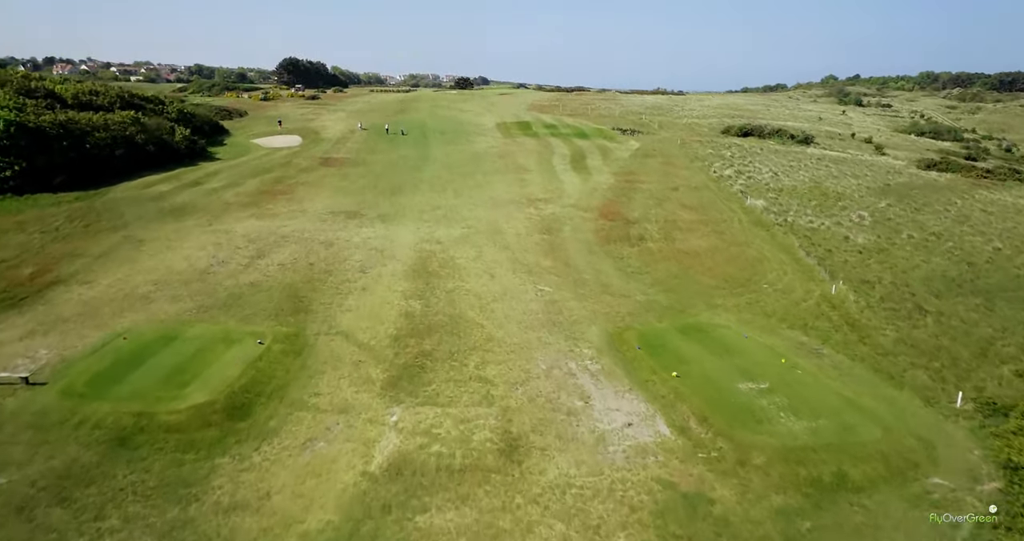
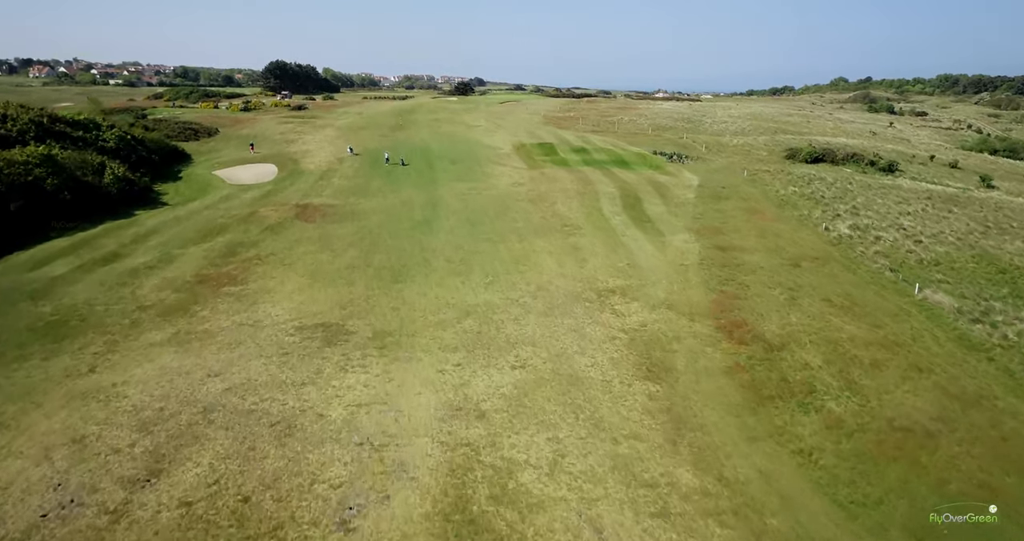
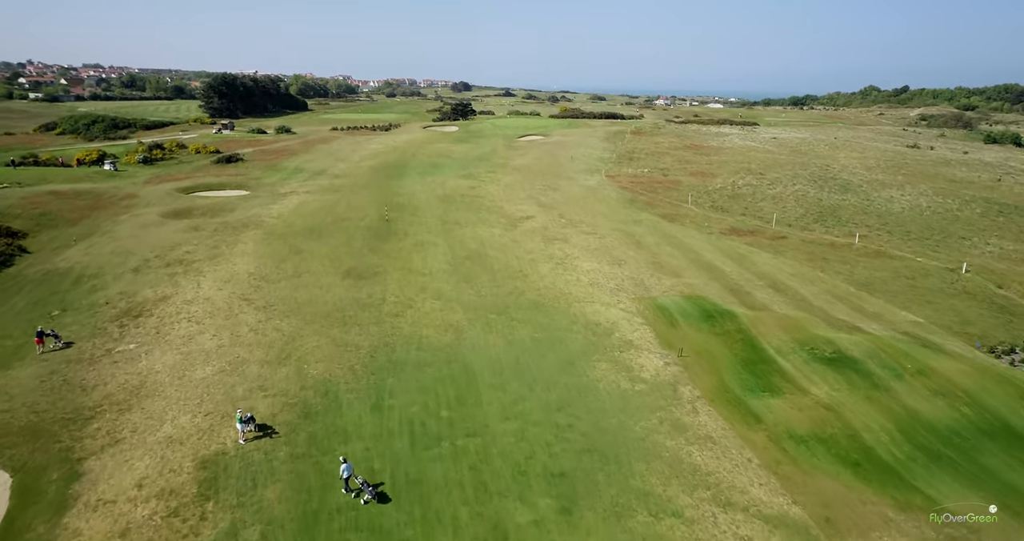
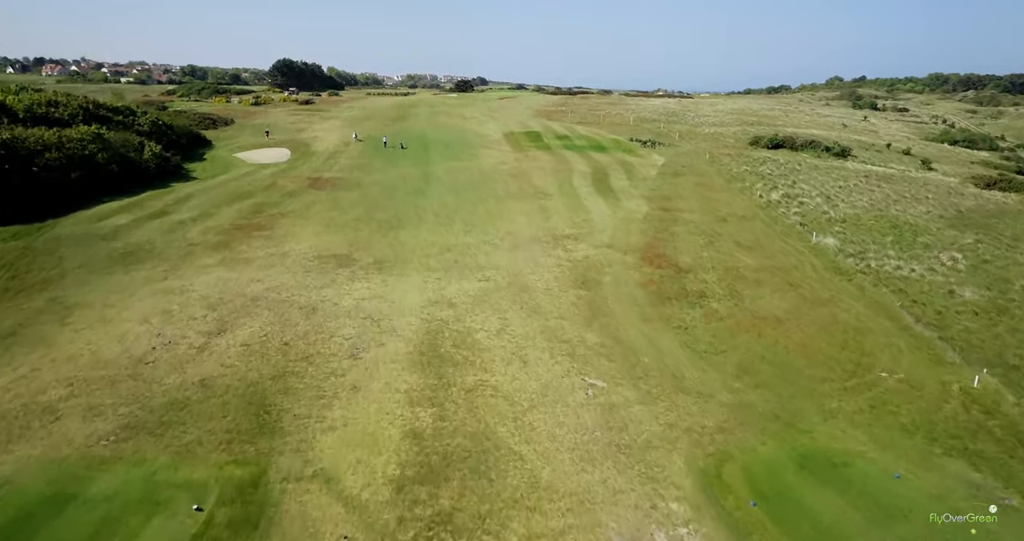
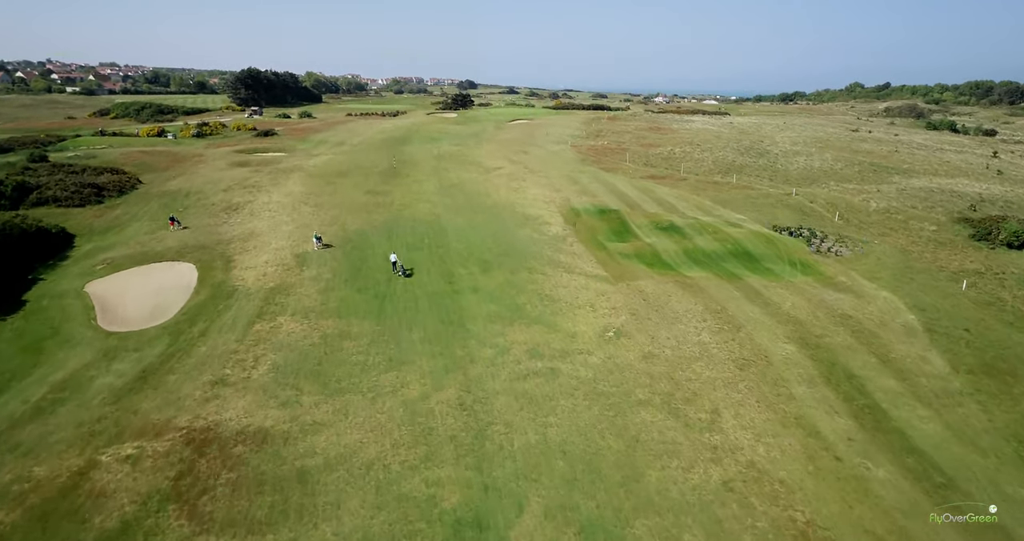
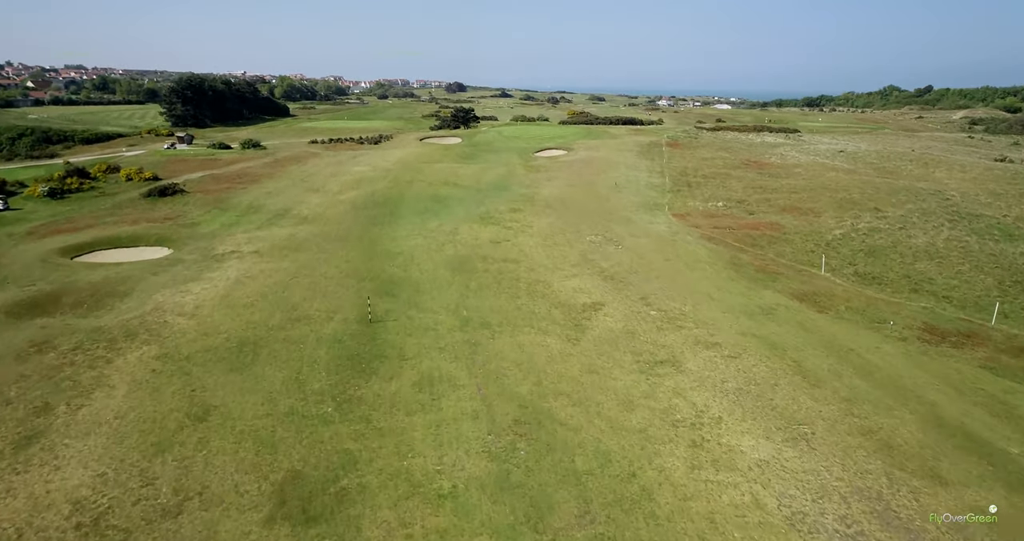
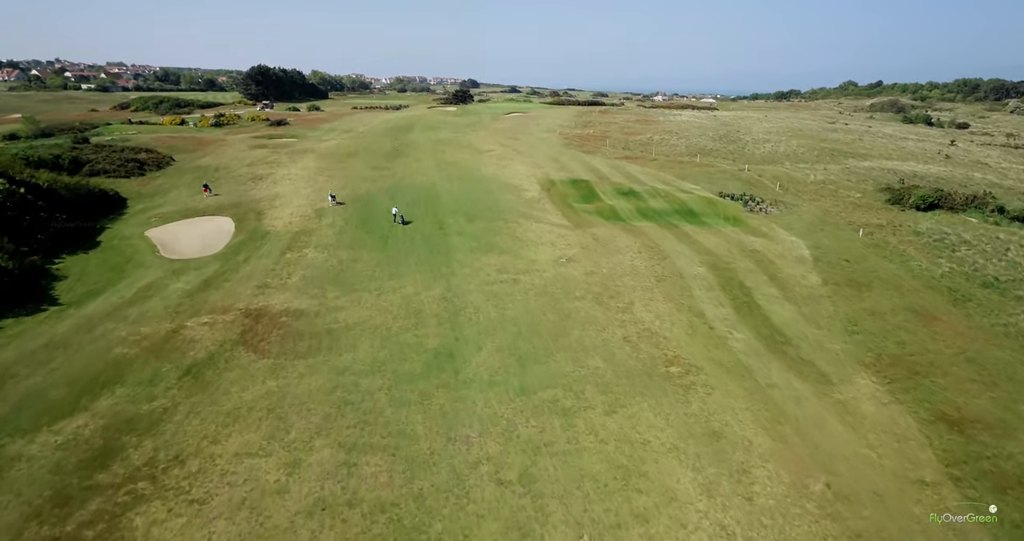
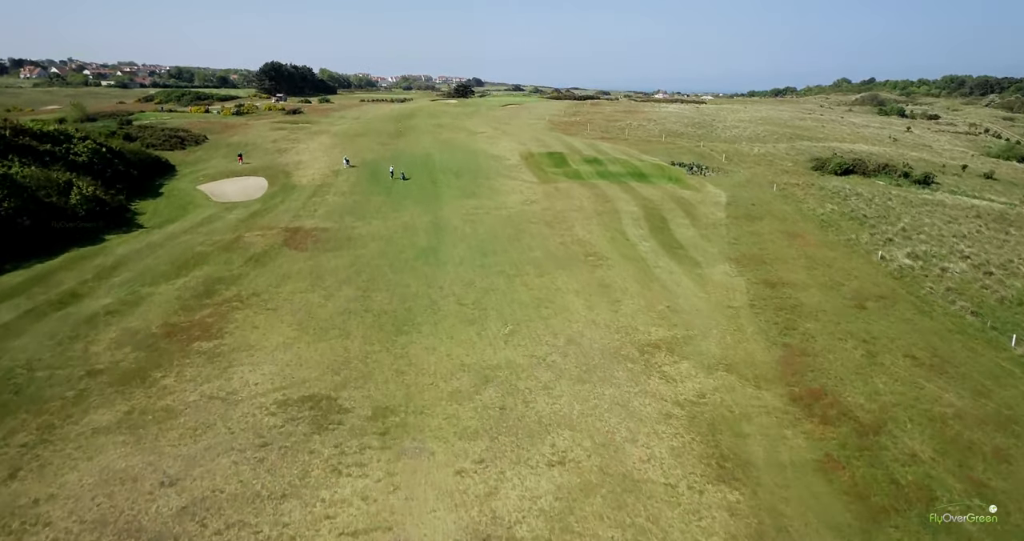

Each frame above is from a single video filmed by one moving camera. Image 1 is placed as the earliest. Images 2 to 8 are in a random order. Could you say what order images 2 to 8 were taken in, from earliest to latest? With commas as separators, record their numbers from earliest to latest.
4, 2, 8, 7, 5, 3, 6
